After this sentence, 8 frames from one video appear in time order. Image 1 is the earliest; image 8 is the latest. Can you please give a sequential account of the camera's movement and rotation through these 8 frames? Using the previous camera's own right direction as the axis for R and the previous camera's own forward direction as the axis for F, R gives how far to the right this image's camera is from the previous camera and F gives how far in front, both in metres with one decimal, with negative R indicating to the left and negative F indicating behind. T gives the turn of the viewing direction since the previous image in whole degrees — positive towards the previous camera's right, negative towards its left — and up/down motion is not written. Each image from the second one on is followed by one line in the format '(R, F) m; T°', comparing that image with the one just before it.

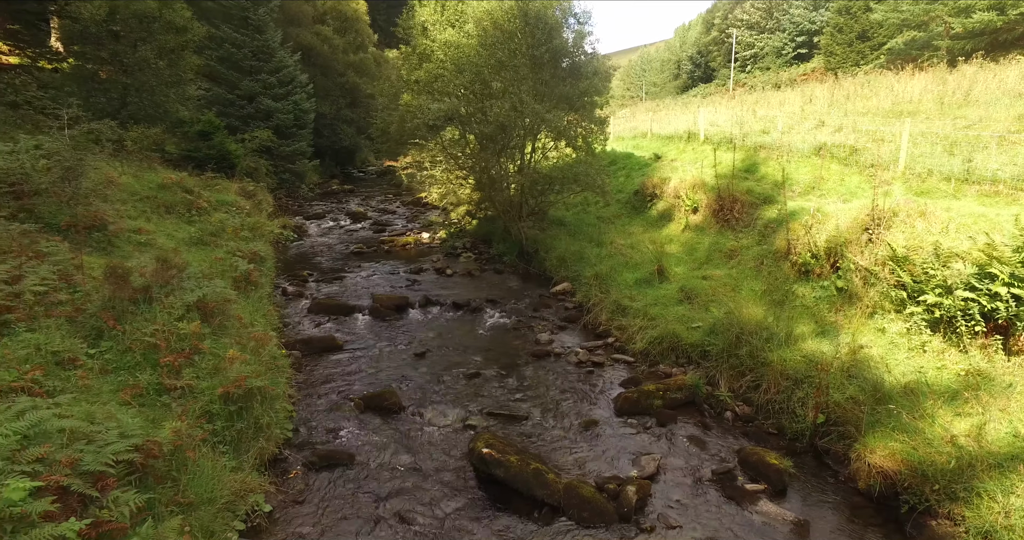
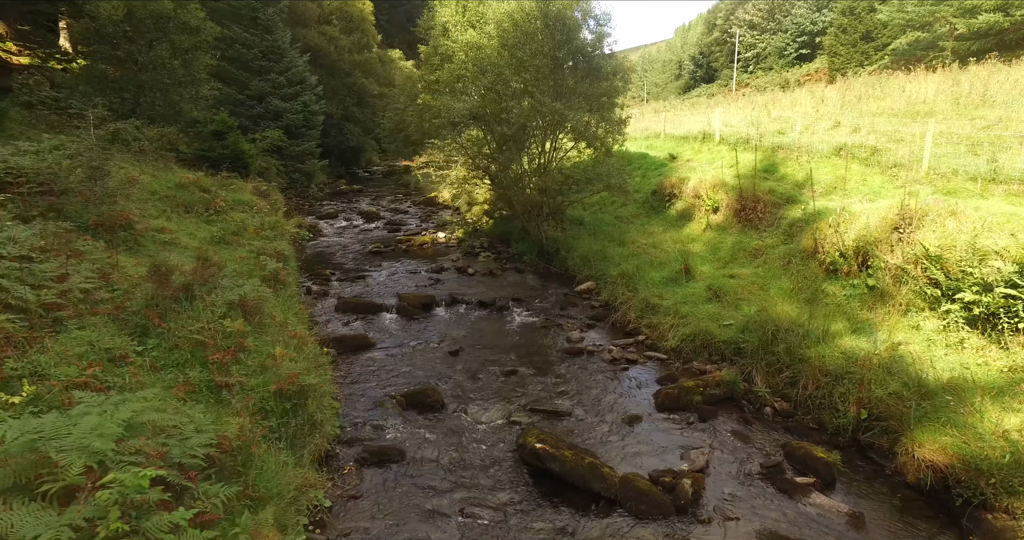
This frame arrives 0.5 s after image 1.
(-0.8, -0.1) m; 0°
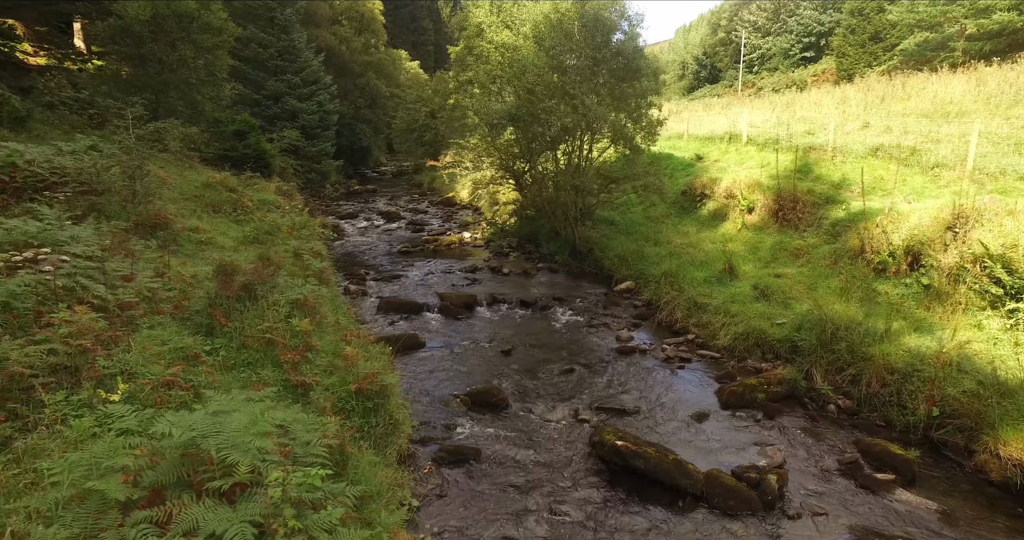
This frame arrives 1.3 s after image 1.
(-1.2, 0.0) m; 0°
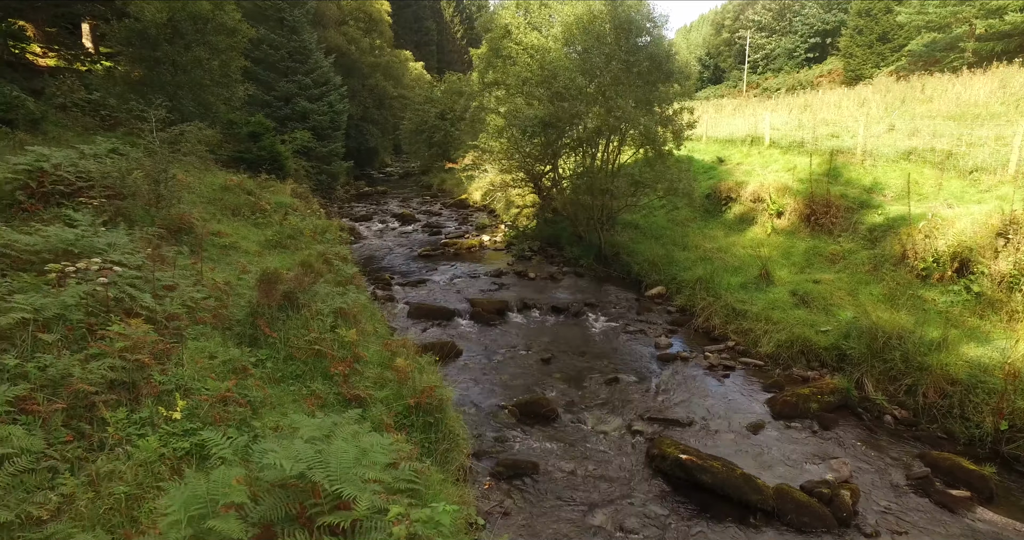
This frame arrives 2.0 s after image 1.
(-0.9, +0.2) m; 0°
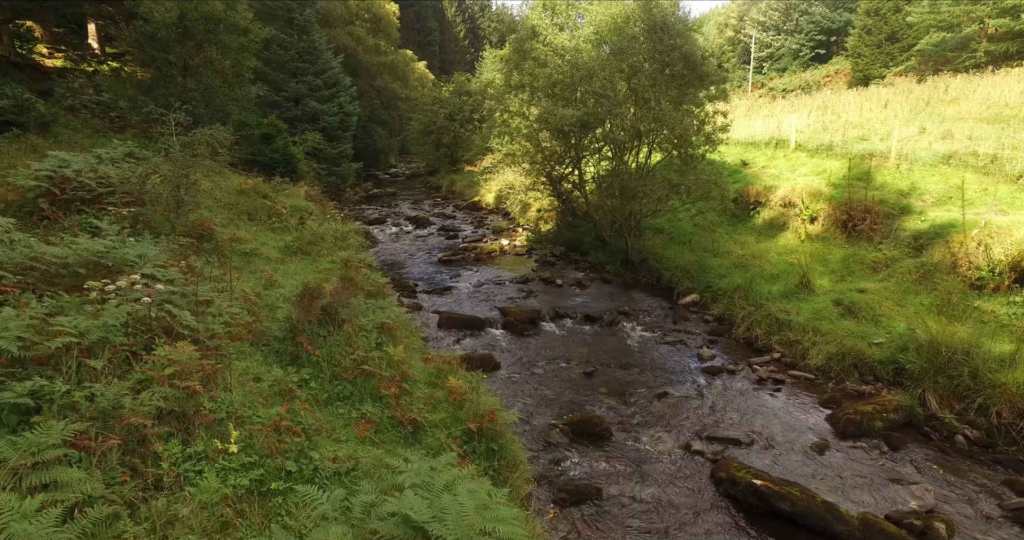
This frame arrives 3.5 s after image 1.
(-0.9, +0.4) m; 0°
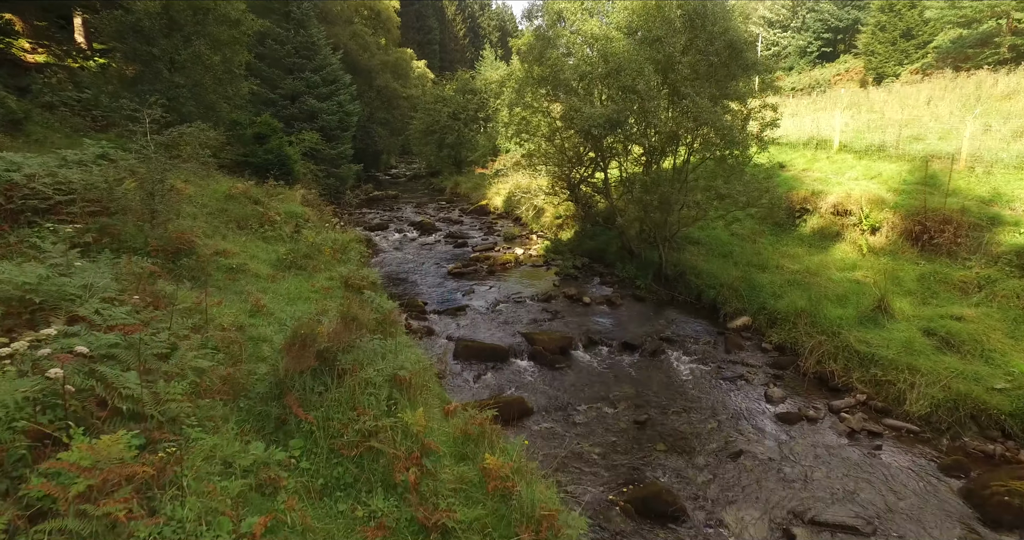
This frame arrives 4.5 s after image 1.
(-0.7, +1.8) m; 0°
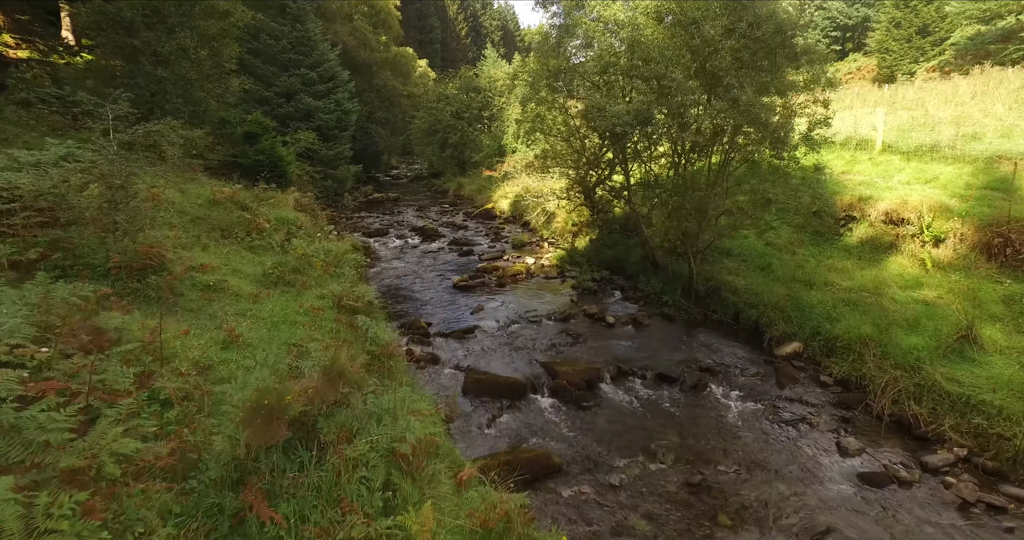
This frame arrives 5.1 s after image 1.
(-0.4, +1.6) m; 0°
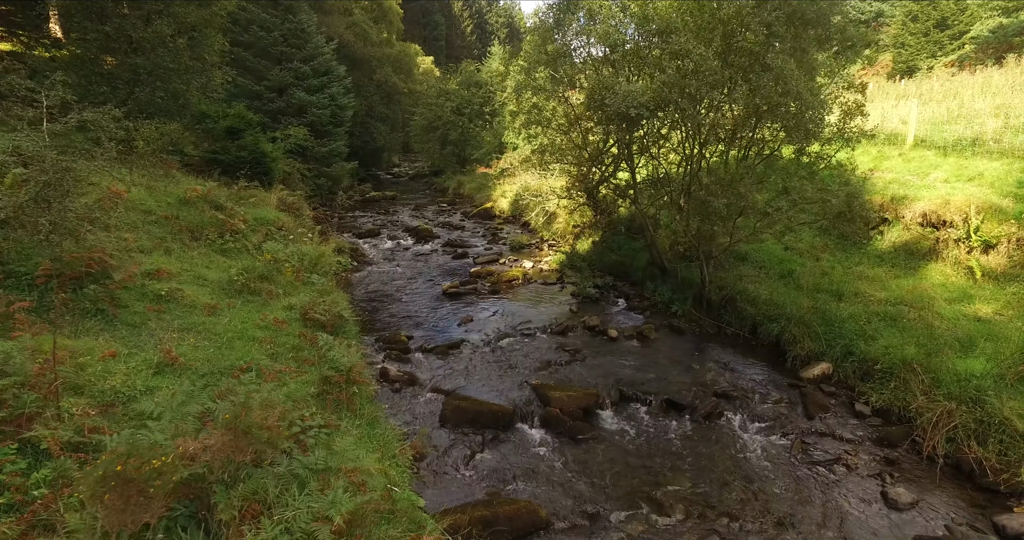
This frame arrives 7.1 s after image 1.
(+0.4, +1.3) m; -1°
